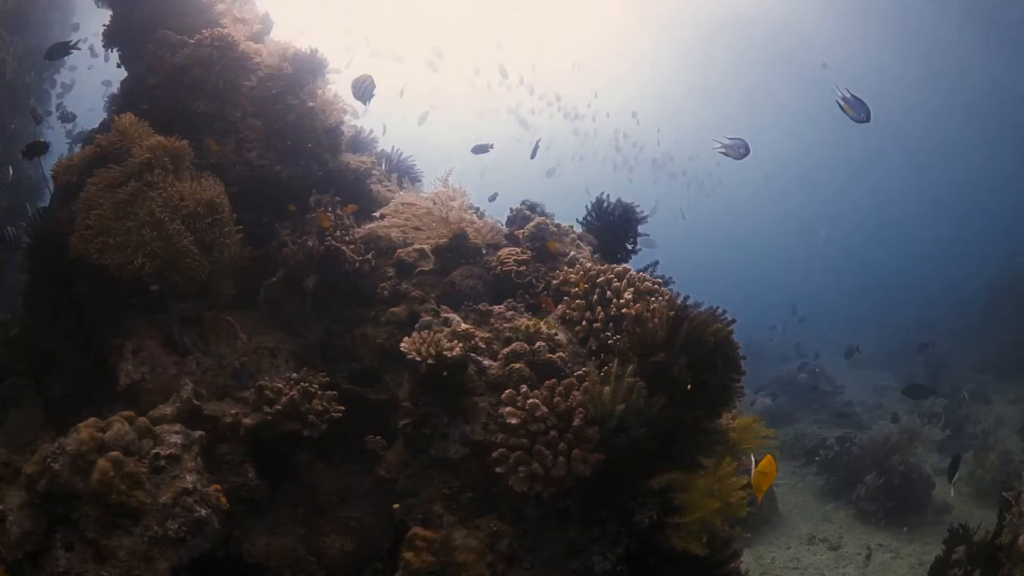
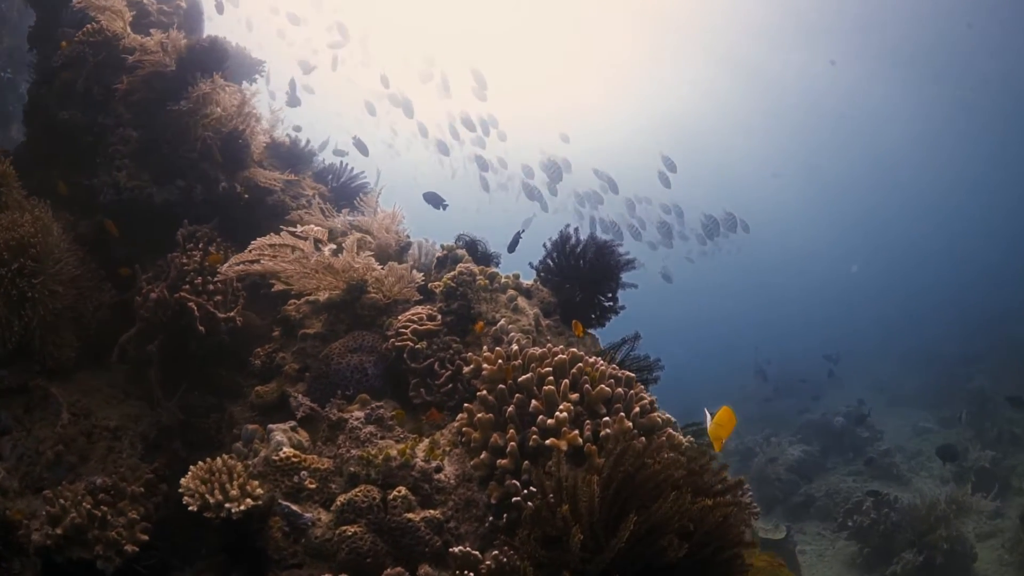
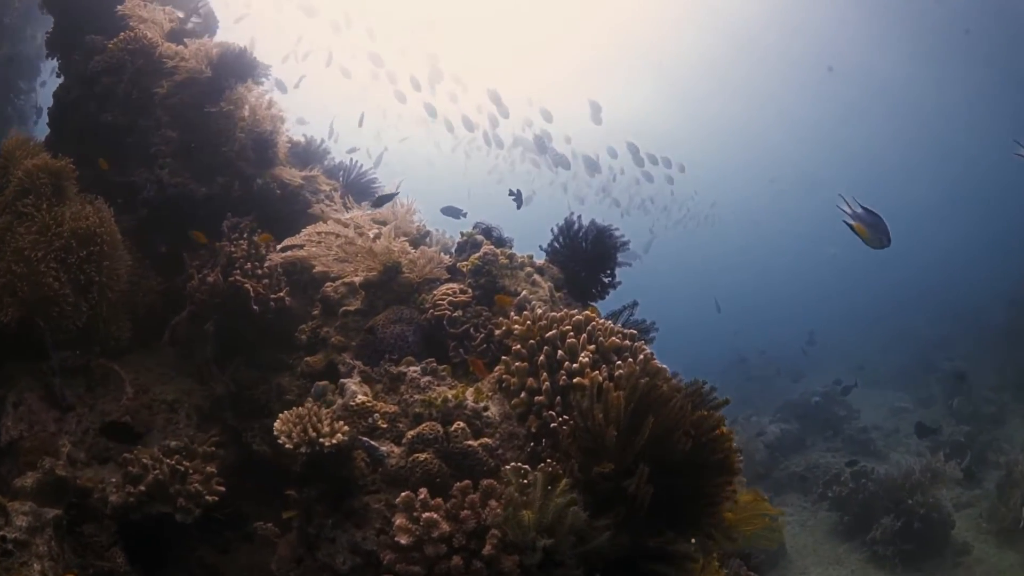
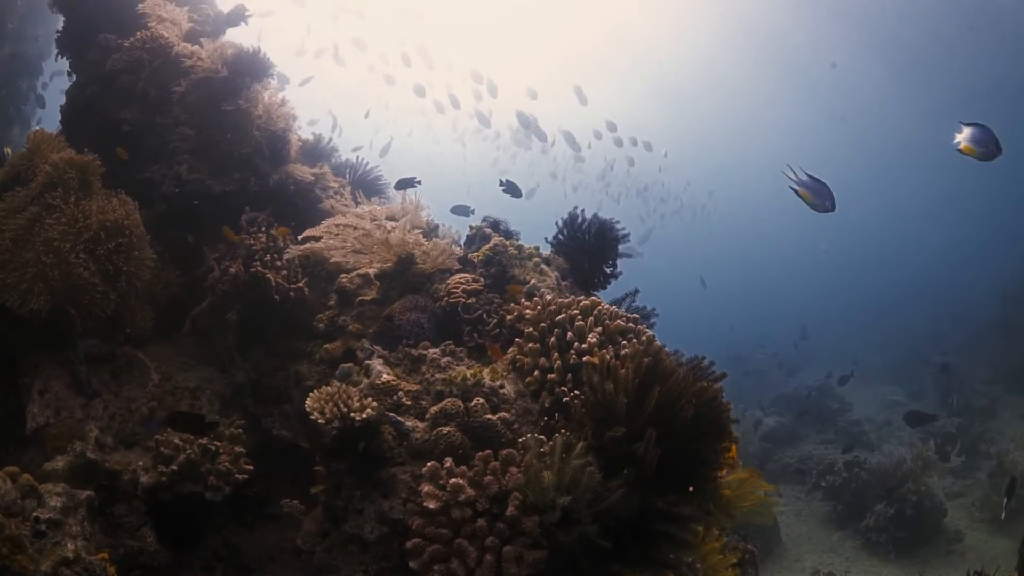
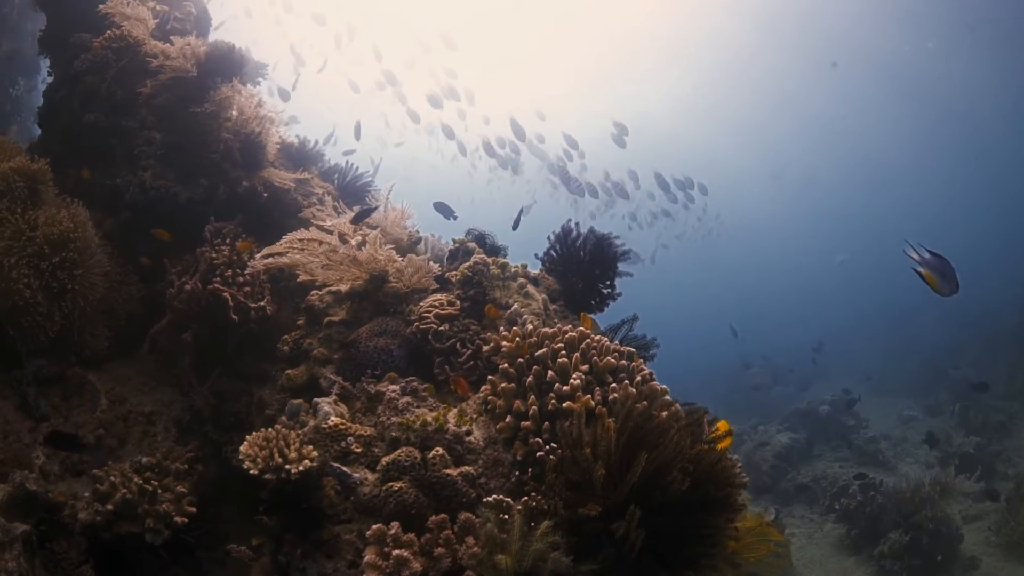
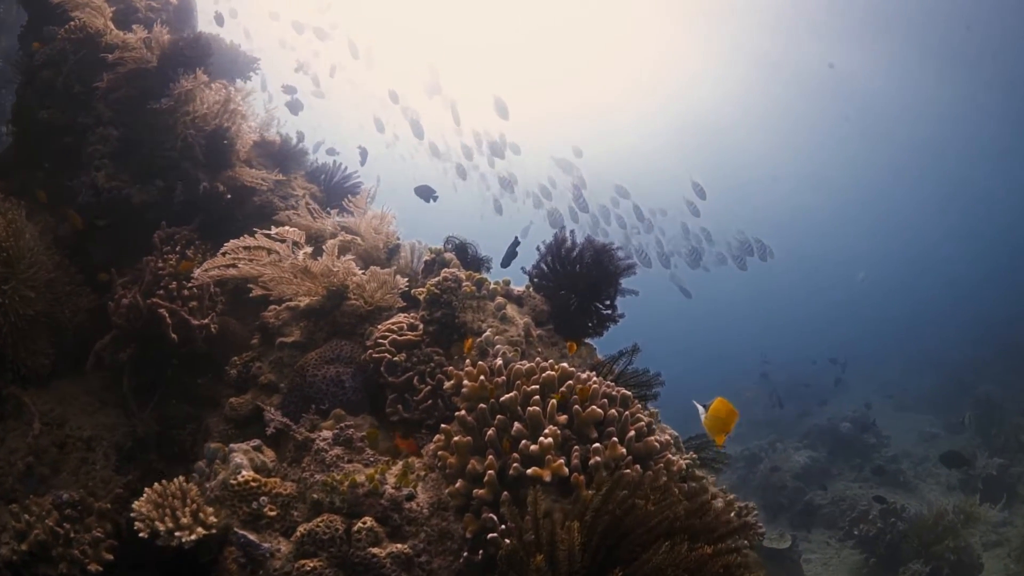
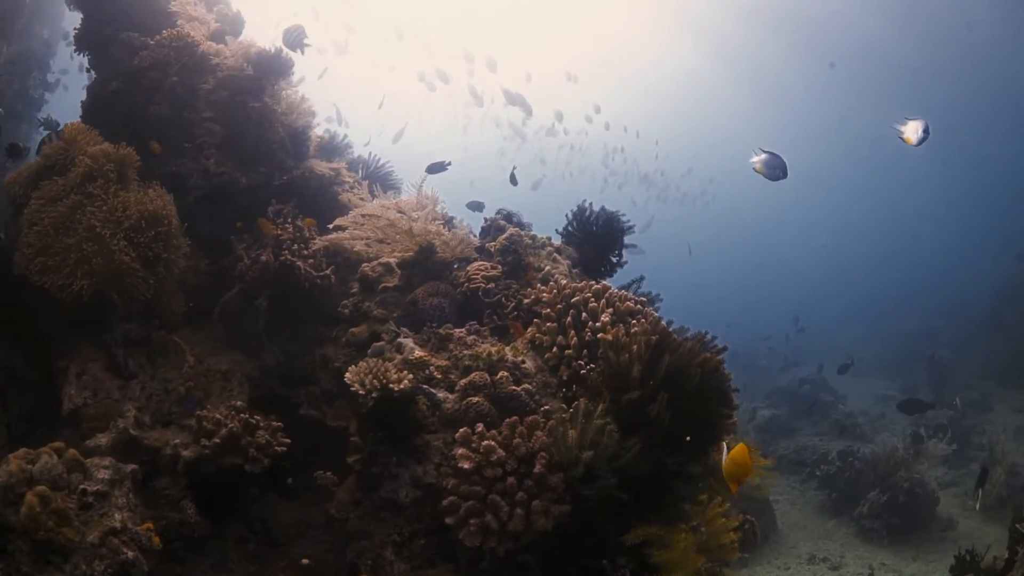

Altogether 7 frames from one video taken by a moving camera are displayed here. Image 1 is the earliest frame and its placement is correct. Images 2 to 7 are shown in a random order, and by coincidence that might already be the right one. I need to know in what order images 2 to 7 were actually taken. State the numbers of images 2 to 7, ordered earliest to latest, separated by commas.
7, 4, 3, 5, 2, 6
